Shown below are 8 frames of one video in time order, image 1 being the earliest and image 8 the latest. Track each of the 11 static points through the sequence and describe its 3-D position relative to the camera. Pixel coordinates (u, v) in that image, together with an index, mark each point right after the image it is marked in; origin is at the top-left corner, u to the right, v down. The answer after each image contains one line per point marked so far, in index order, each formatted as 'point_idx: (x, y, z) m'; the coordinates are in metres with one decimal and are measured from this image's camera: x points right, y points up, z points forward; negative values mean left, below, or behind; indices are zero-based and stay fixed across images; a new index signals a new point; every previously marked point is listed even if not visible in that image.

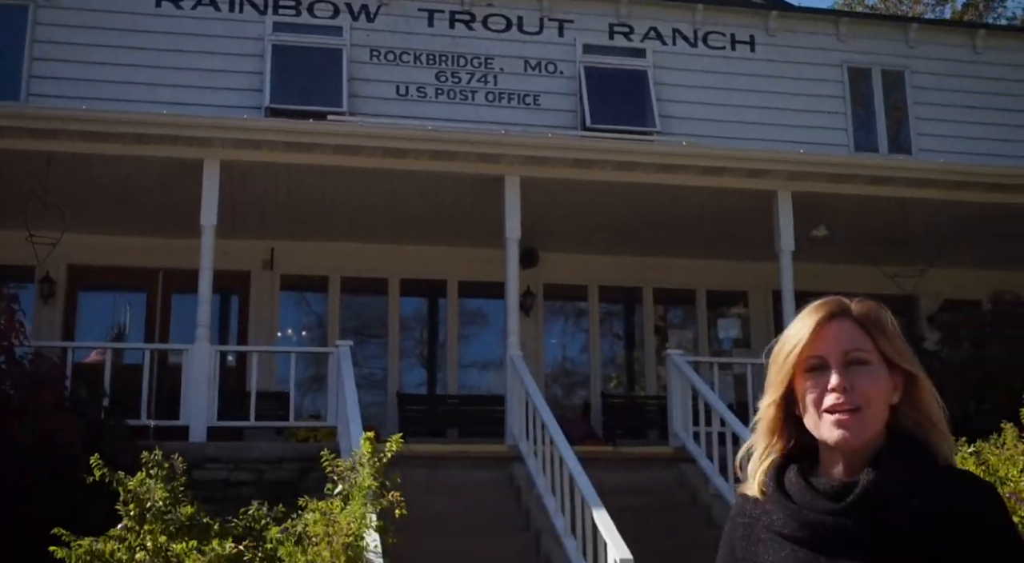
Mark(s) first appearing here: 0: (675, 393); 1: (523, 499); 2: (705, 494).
0: (+1.4, -1.0, +8.4) m
1: (+0.1, -1.6, +7.0) m
2: (+1.5, -1.7, +7.4) m
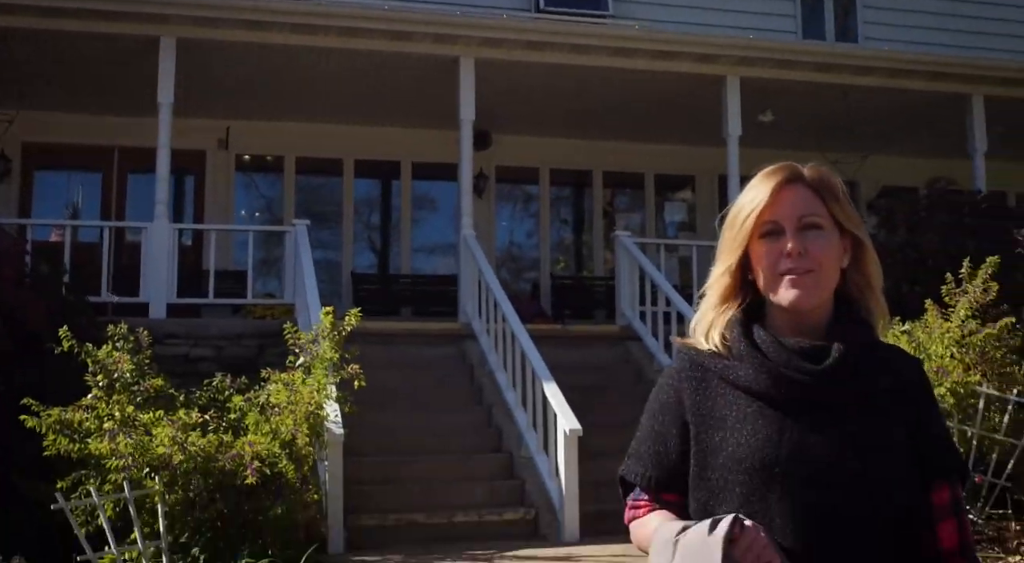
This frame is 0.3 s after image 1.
0: (+1.0, +0.1, +8.6) m
1: (-0.3, -0.7, +7.2) m
2: (+1.1, -0.7, +7.7) m
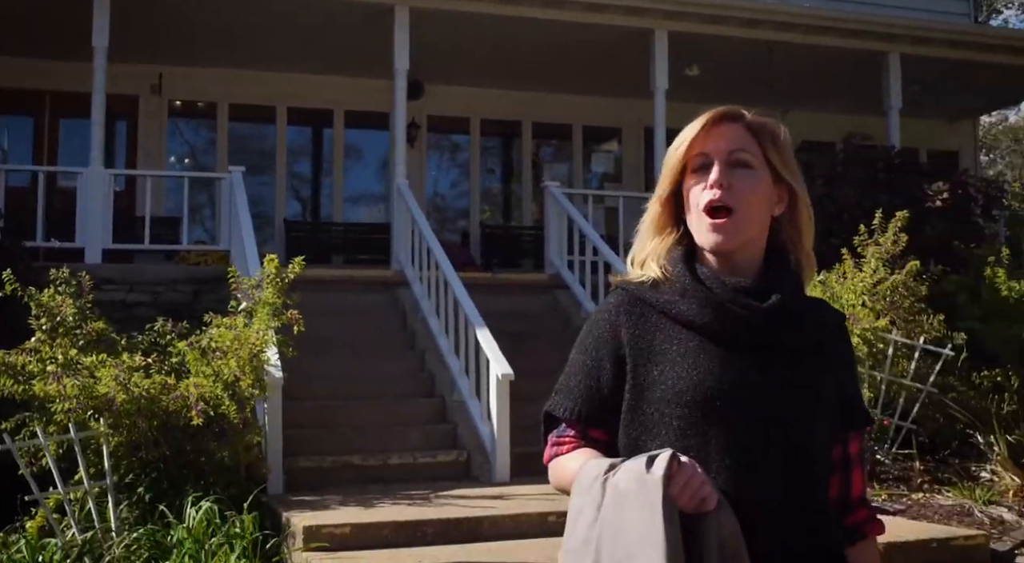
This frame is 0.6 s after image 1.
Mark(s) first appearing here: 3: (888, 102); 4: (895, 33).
0: (+0.4, +0.6, +8.8) m
1: (-0.8, -0.3, +7.4) m
2: (+0.5, -0.3, +8.0) m
3: (+3.8, +1.8, +9.5) m
4: (+3.7, +2.4, +9.1) m
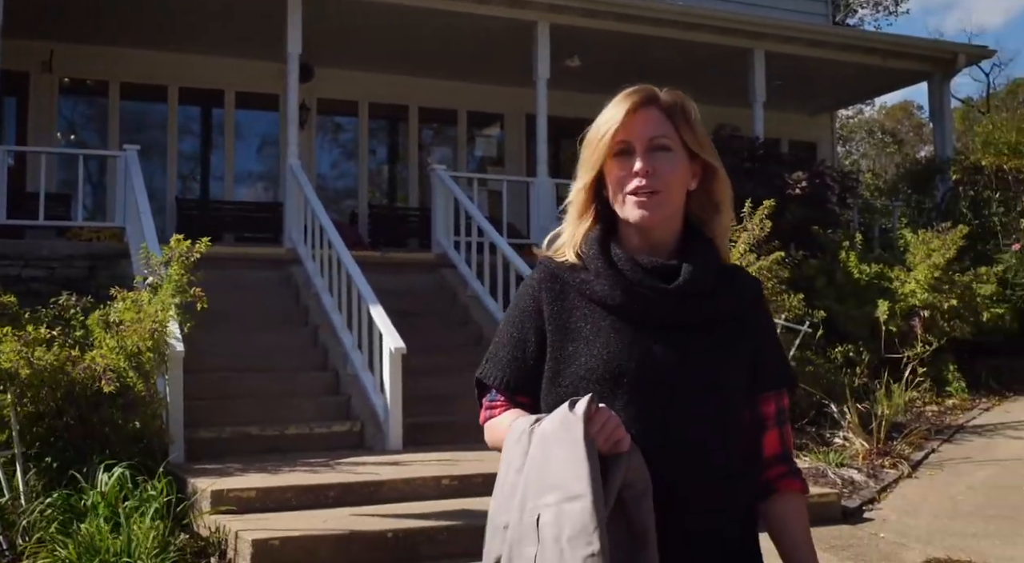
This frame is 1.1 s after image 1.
0: (-0.7, +0.8, +9.2) m
1: (-1.7, -0.1, +7.6) m
2: (-0.4, -0.1, +8.4) m
3: (+2.6, +2.0, +10.2) m
4: (+2.6, +2.6, +9.8) m
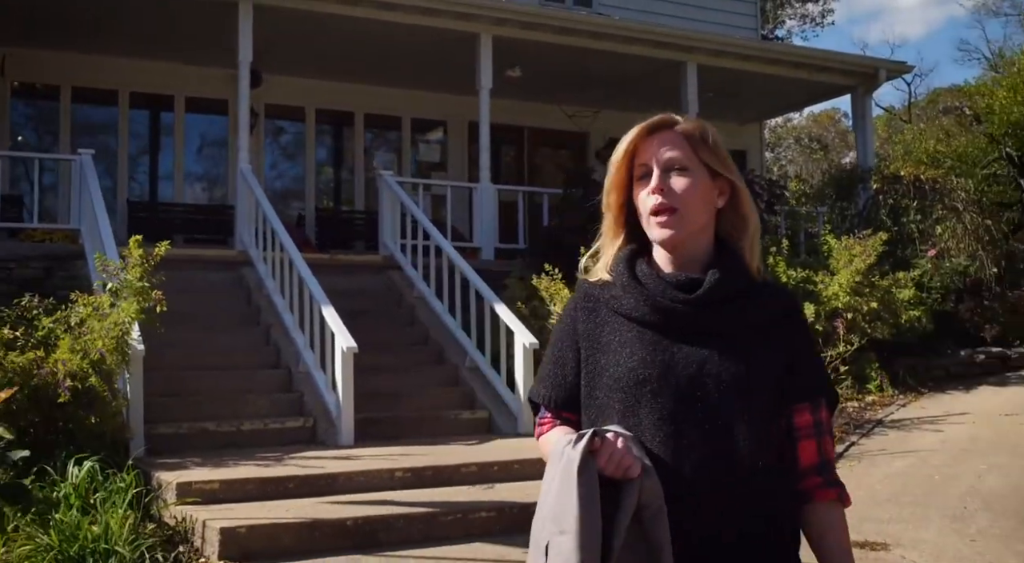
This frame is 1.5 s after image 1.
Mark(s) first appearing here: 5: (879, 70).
0: (-1.3, +0.7, +9.4) m
1: (-2.1, -0.2, +7.8) m
2: (-0.9, -0.1, +8.6) m
3: (+2.0, +2.0, +10.7) m
4: (+2.0, +2.6, +10.3) m
5: (+4.6, +2.6, +11.7) m
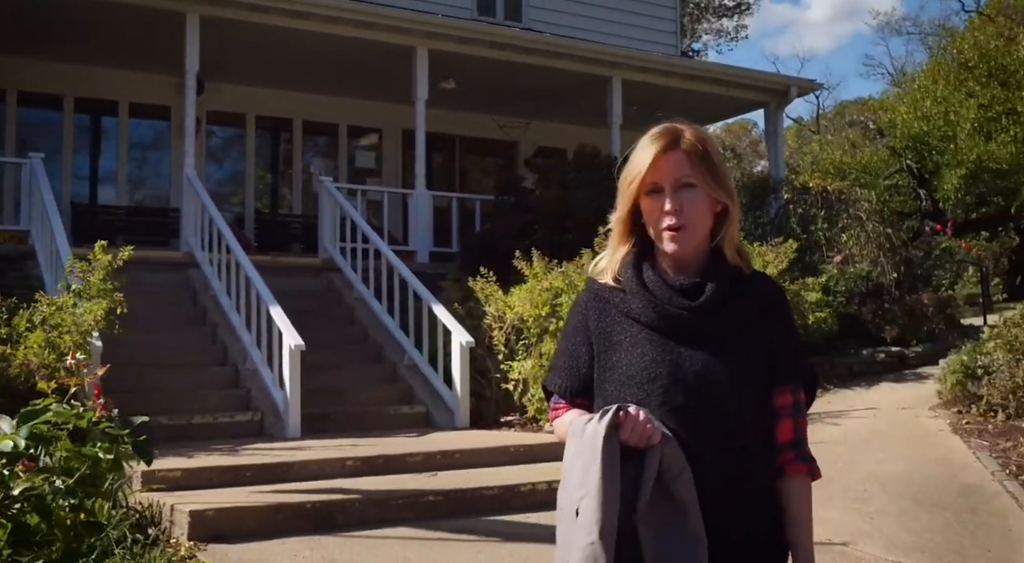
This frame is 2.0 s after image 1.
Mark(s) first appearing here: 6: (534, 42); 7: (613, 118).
0: (-1.9, +0.7, +9.8) m
1: (-2.7, -0.2, +8.0) m
2: (-1.6, -0.2, +9.0) m
3: (+1.2, +2.0, +11.3) m
4: (+1.2, +2.6, +10.9) m
5: (+3.7, +2.6, +12.5) m
6: (+0.2, +2.6, +10.2) m
7: (+1.2, +1.9, +11.2) m
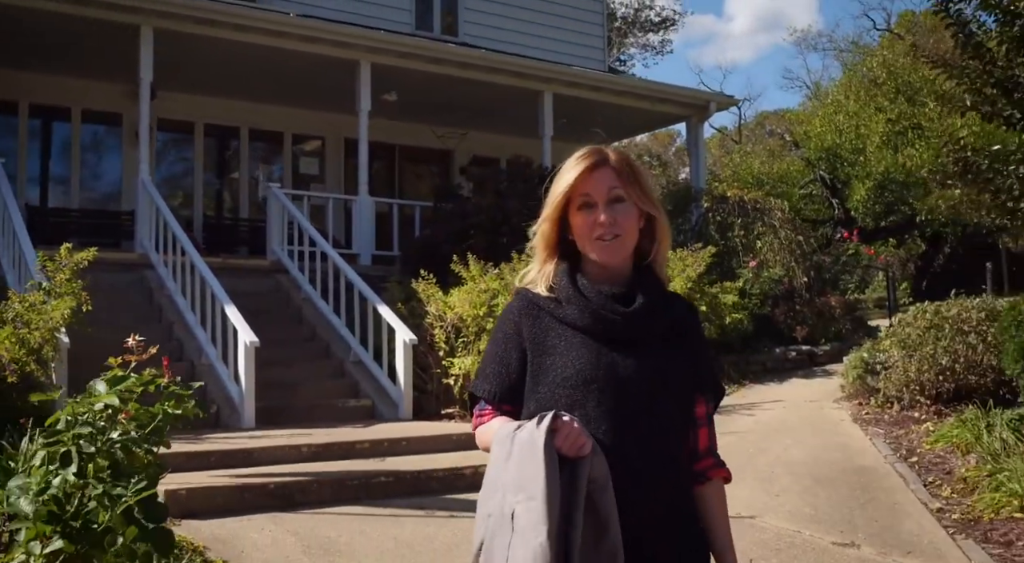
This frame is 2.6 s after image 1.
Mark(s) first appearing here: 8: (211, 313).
0: (-2.6, +0.7, +10.2) m
1: (-3.2, -0.2, +8.4) m
2: (-2.2, -0.2, +9.5) m
3: (+0.4, +1.9, +12.0) m
4: (+0.4, +2.5, +11.6) m
5: (+2.8, +2.5, +13.4) m
6: (-0.5, +2.6, +10.8) m
7: (+0.4, +1.9, +11.9) m
8: (-2.6, -0.3, +8.0) m
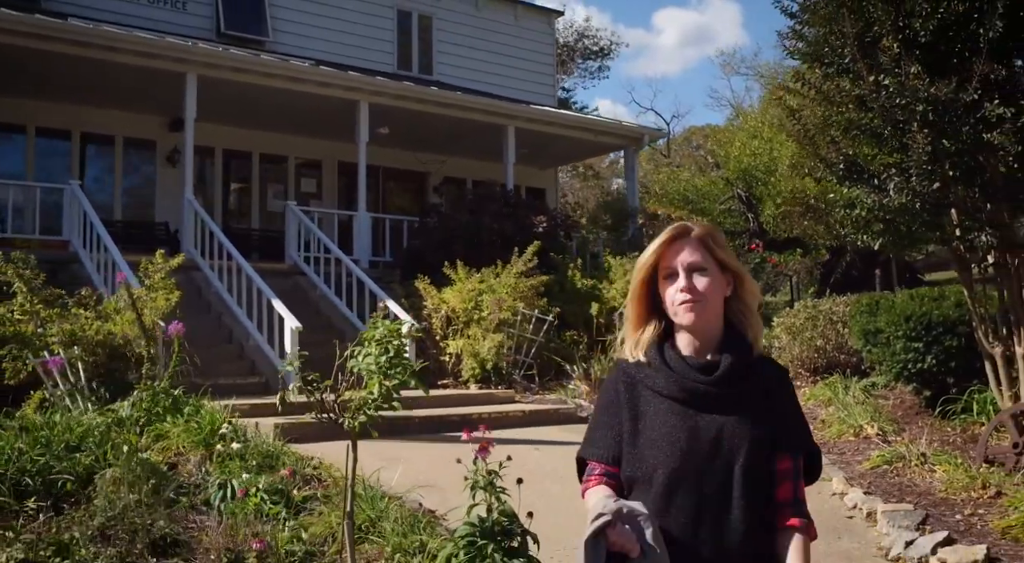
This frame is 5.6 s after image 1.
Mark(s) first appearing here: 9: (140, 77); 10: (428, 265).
0: (-2.9, +0.7, +12.4) m
1: (-3.4, -0.2, +10.5) m
2: (-2.5, -0.2, +11.6) m
3: (-0.1, +1.9, +14.3) m
4: (0.0, +2.5, +14.0) m
5: (+2.2, +2.5, +16.0) m
6: (-0.8, +2.5, +13.1) m
7: (0.0, +1.9, +14.2) m
8: (-2.7, -0.3, +10.2) m
9: (-4.4, +2.4, +11.3) m
10: (-1.1, +0.2, +12.4) m
